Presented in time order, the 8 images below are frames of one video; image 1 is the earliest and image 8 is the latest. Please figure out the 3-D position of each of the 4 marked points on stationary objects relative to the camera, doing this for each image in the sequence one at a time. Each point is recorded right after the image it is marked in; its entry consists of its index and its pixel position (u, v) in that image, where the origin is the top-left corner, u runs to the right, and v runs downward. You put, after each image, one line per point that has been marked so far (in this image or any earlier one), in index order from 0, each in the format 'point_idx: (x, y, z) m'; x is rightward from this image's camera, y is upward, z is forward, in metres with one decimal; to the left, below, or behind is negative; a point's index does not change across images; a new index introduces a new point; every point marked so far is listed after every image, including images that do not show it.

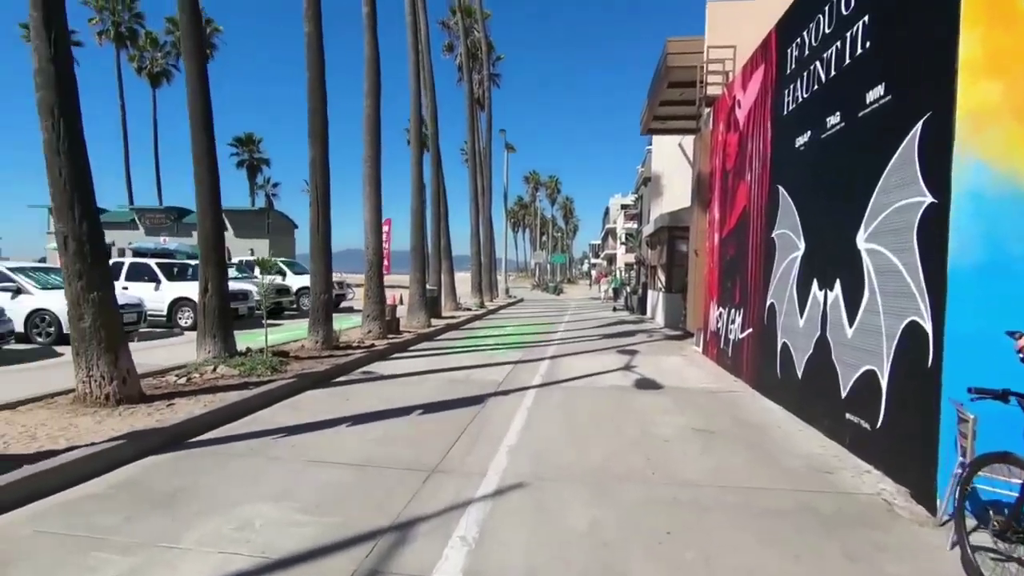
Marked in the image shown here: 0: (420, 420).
0: (-1.3, -1.8, +7.3) m
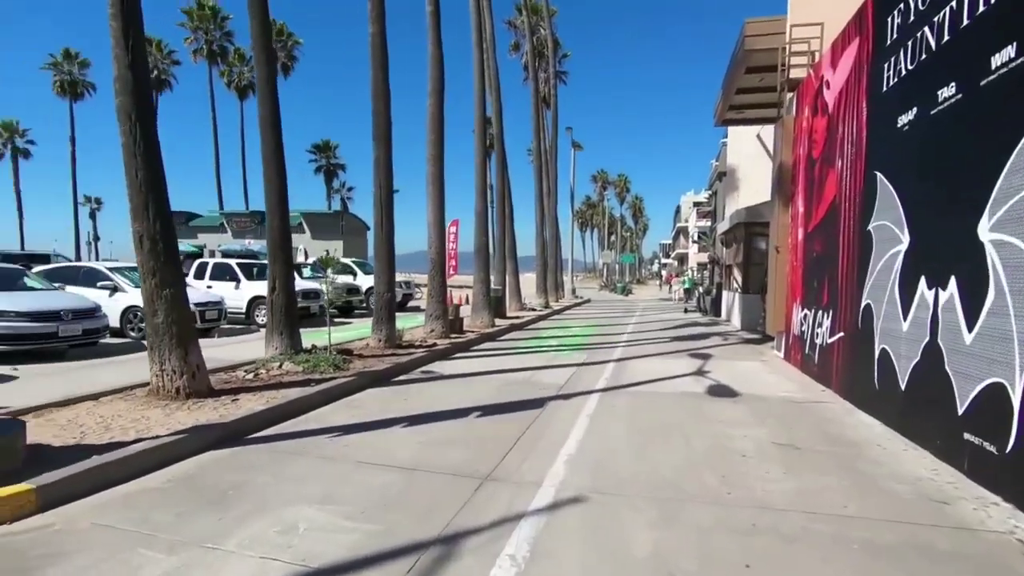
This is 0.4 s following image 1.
0: (-0.5, -1.8, +7.1) m
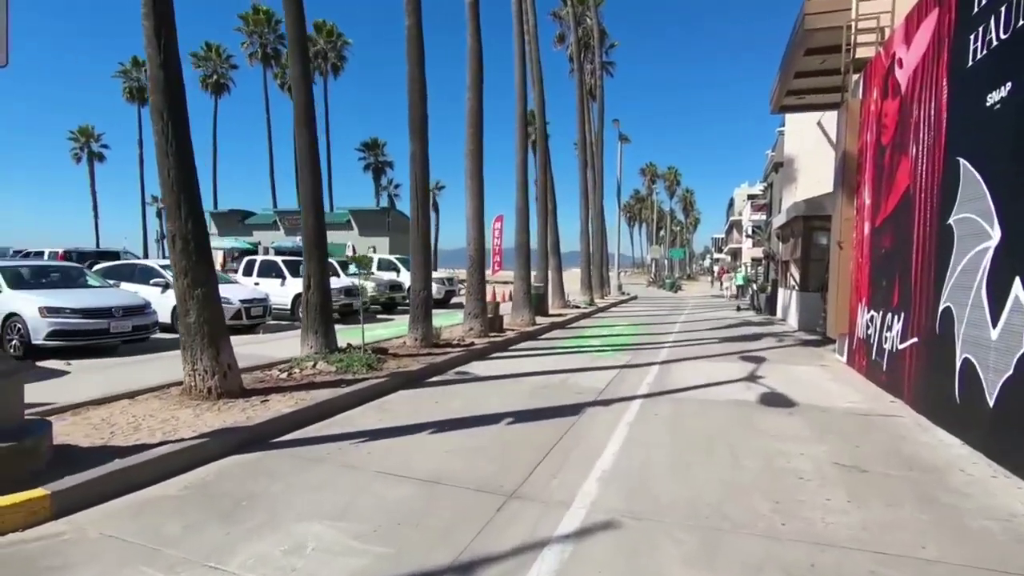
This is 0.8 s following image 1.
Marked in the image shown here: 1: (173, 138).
0: (-0.1, -1.8, +6.7) m
1: (-4.4, +2.0, +7.0) m
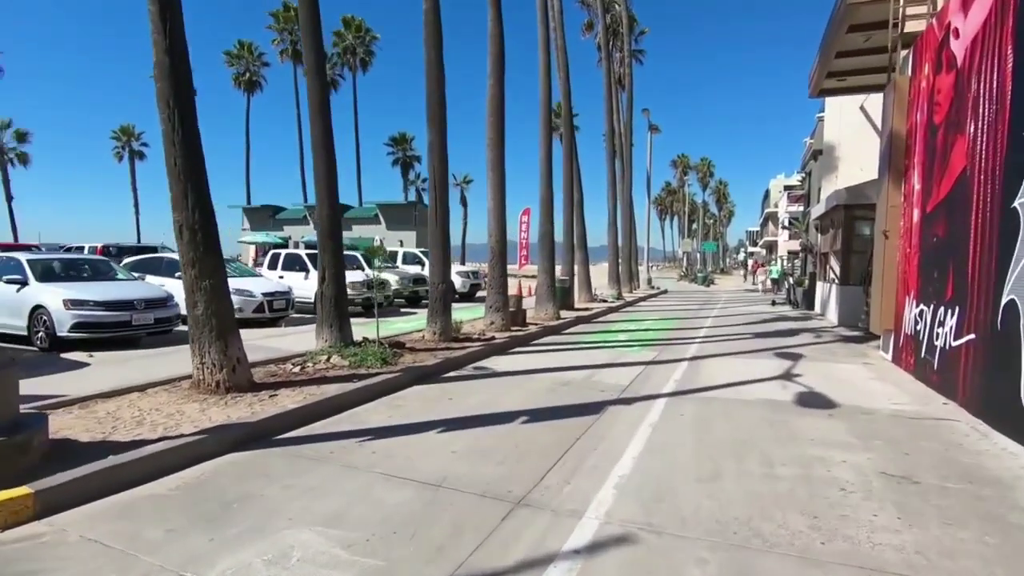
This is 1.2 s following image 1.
0: (+0.1, -1.7, +6.3) m
1: (-4.2, +2.1, +6.8) m
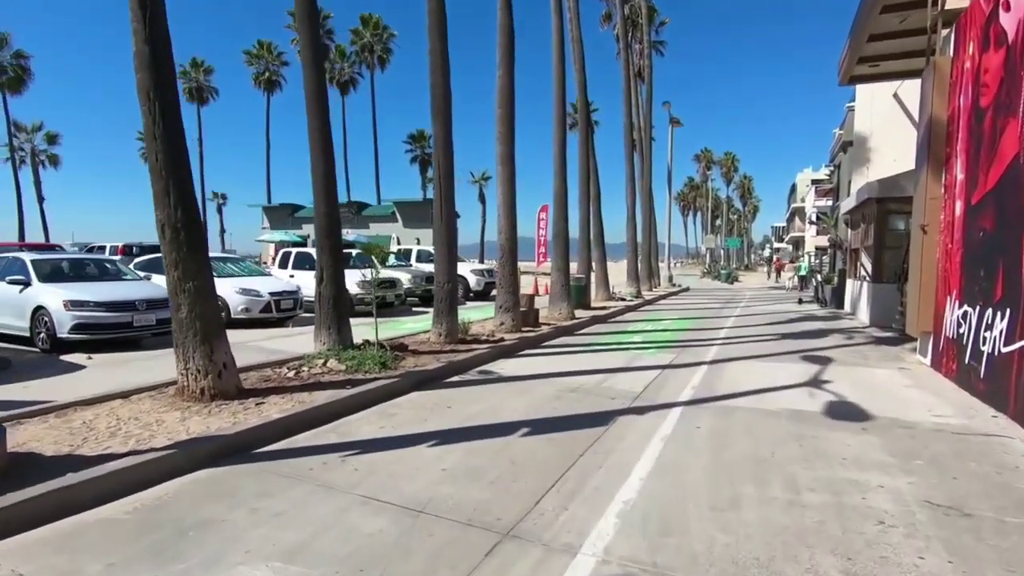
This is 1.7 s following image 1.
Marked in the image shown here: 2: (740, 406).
0: (+0.1, -1.7, +5.8) m
1: (-4.2, +2.0, +6.5) m
2: (+3.1, -1.6, +7.4) m
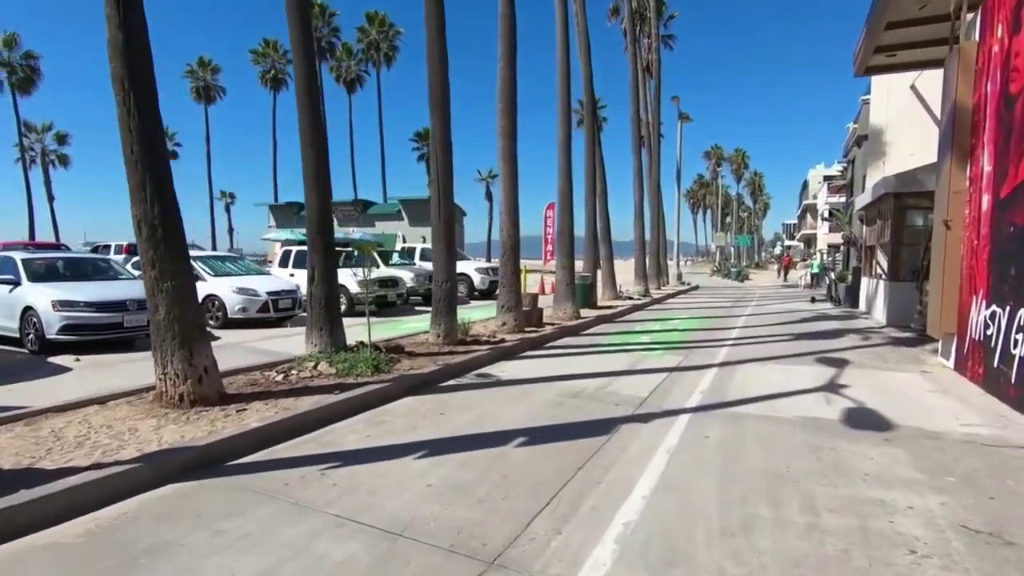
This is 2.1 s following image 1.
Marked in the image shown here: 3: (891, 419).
0: (0.0, -1.7, +5.4) m
1: (-4.3, +2.0, +6.1) m
2: (+3.1, -1.6, +7.0) m
3: (+4.7, -1.6, +6.7) m
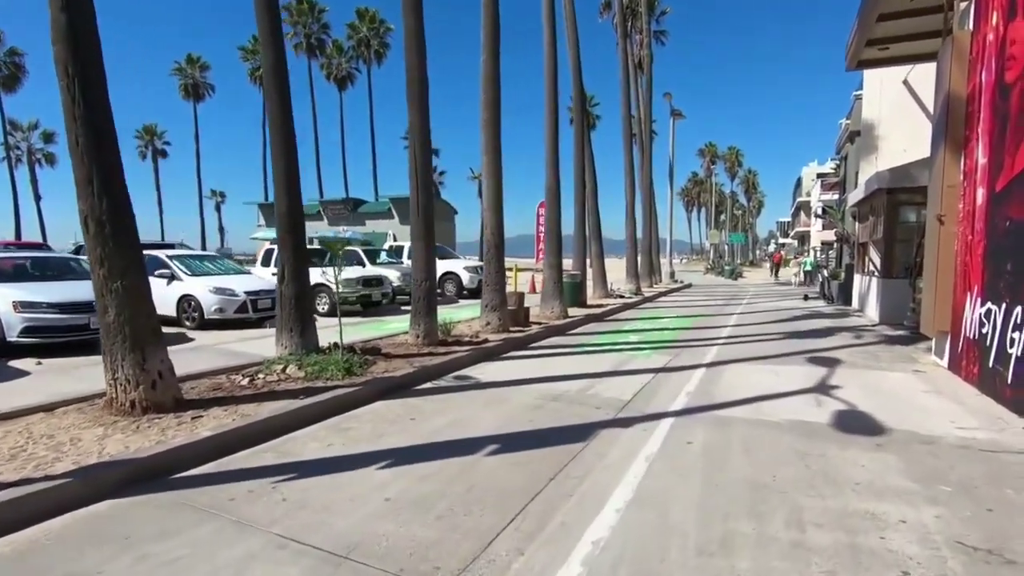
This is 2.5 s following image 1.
0: (-0.3, -1.7, +5.1) m
1: (-4.6, +2.0, +5.7) m
2: (+2.8, -1.6, +6.7) m
3: (+4.4, -1.6, +6.4) m
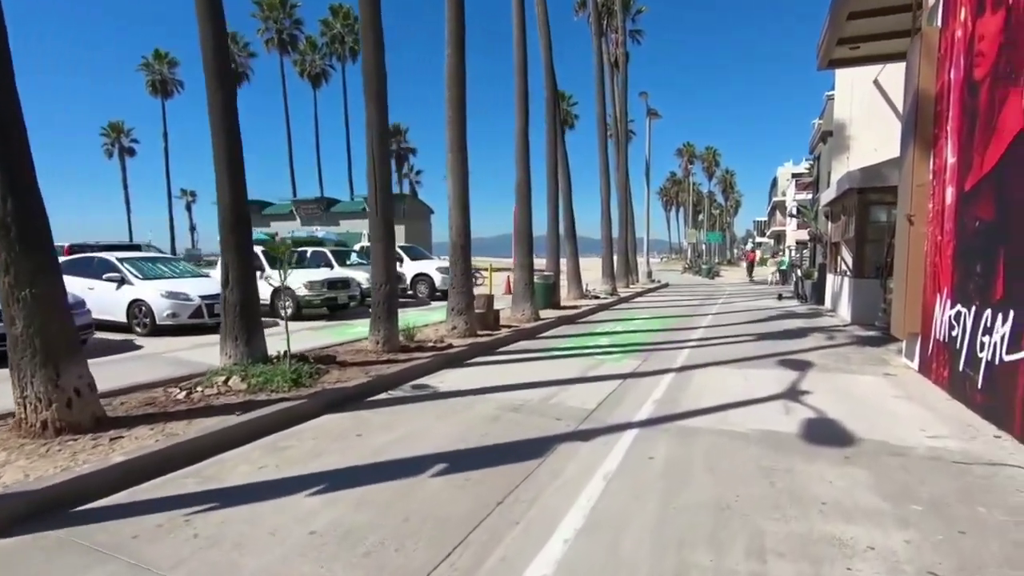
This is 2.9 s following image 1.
0: (-0.8, -1.8, +4.7) m
1: (-5.1, +1.9, +5.2) m
2: (+2.3, -1.6, +6.4) m
3: (+3.9, -1.6, +6.2) m
